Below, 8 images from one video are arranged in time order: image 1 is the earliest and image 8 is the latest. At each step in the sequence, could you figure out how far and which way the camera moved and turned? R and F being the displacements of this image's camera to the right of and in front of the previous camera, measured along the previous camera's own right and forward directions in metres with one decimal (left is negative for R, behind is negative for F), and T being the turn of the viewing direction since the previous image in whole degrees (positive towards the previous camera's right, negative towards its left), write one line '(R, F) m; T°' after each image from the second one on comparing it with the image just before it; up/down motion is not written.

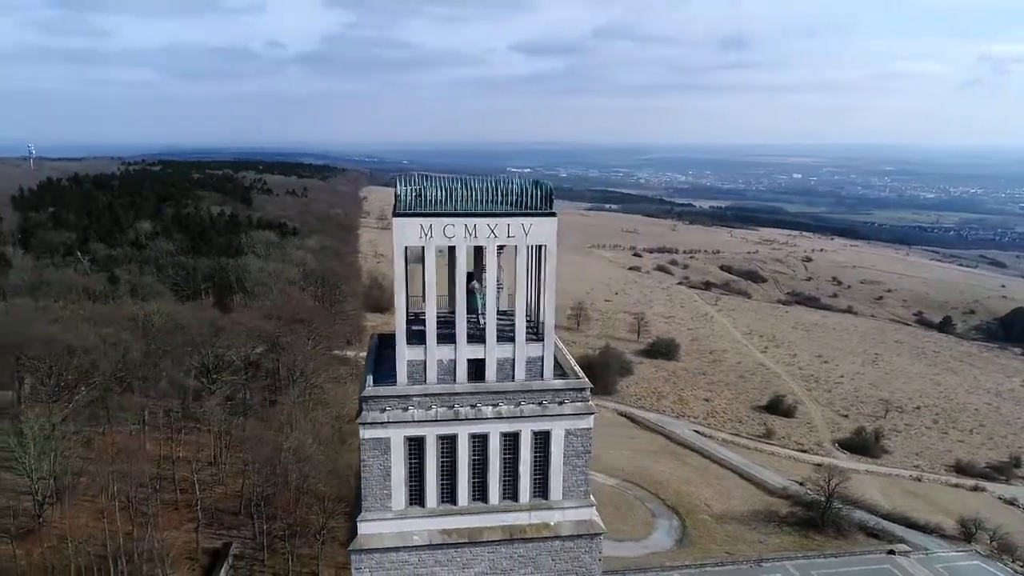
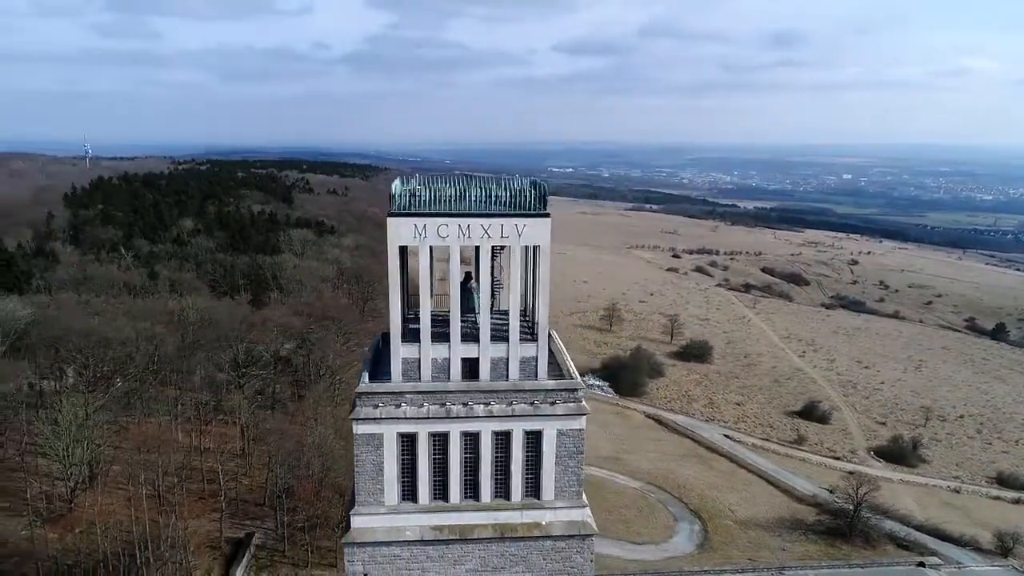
(+1.0, -0.1) m; -3°
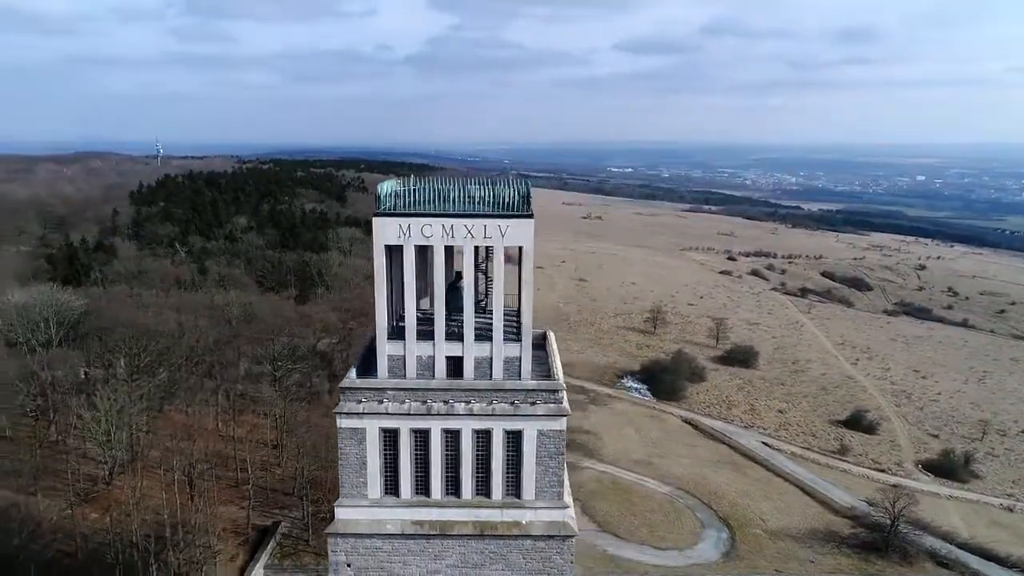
(+1.5, -0.1) m; -5°
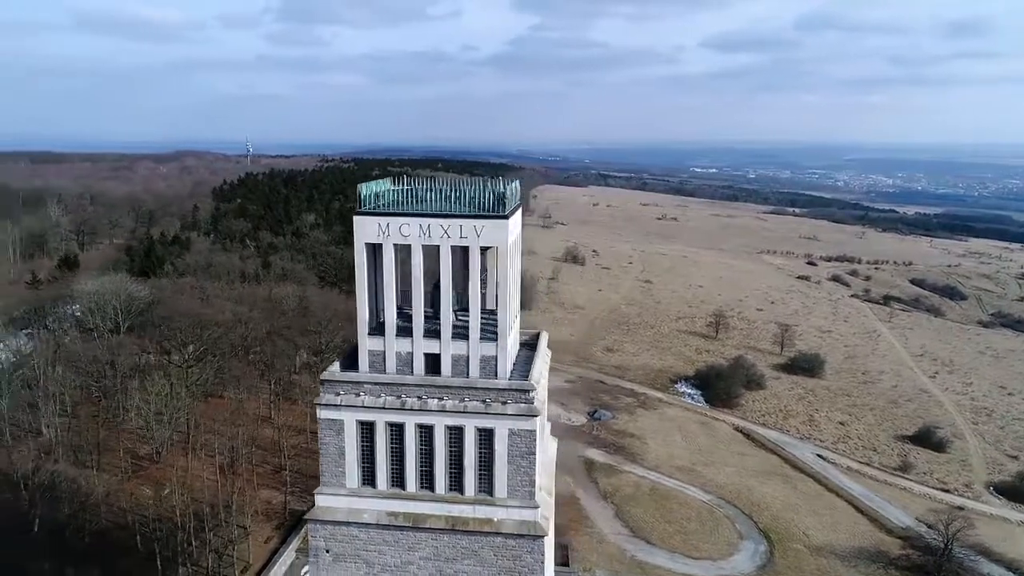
(+2.1, 0.0) m; -6°
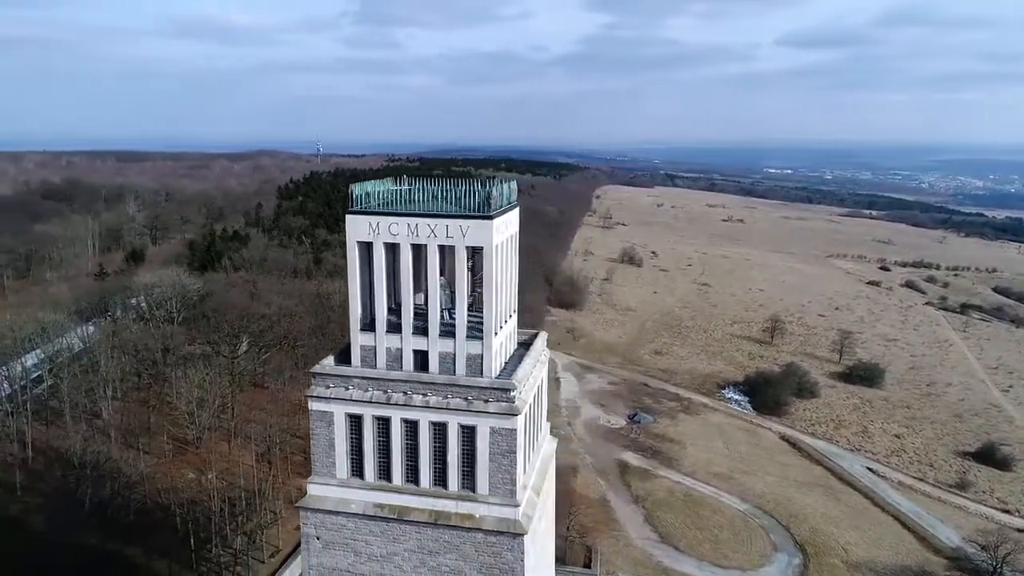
(+1.7, -0.1) m; -5°
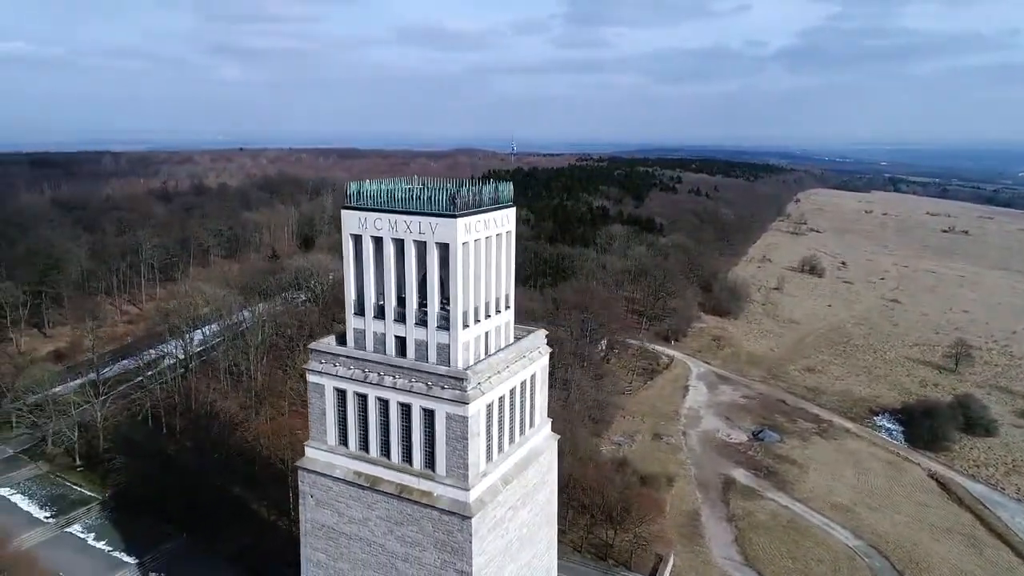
(+5.1, 0.0) m; -16°
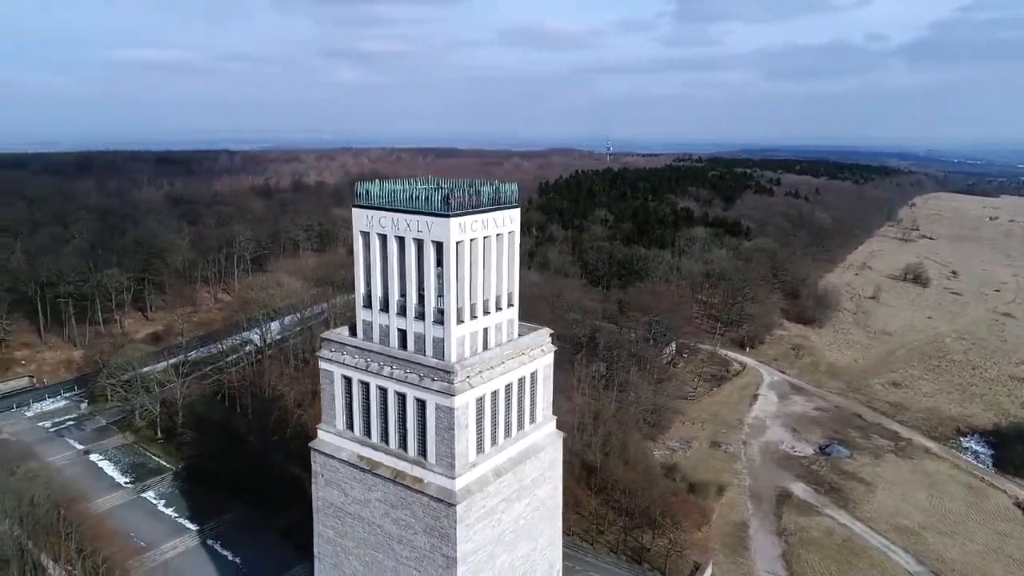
(+2.5, -0.3) m; -8°
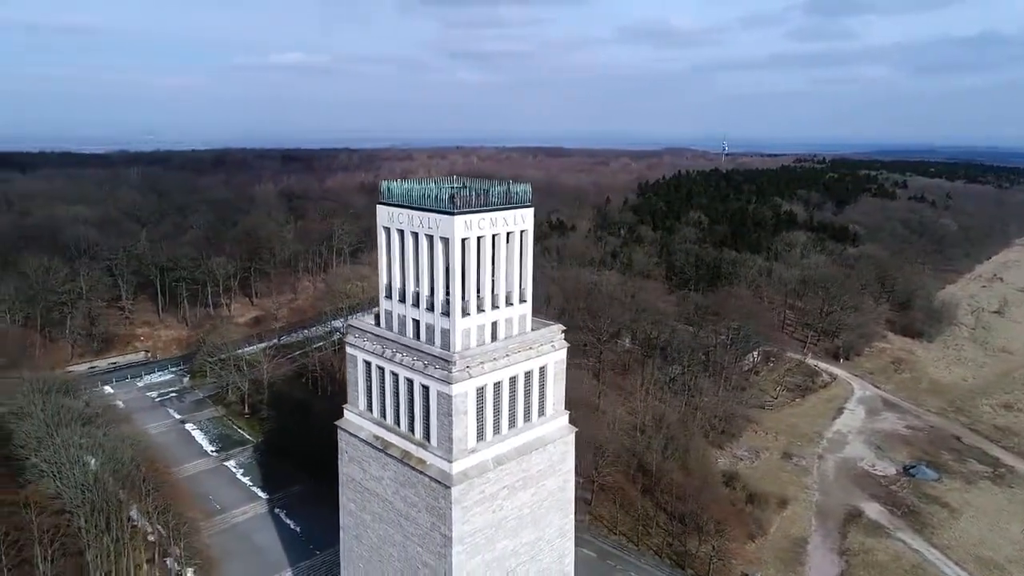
(+2.7, -0.5) m; -9°
